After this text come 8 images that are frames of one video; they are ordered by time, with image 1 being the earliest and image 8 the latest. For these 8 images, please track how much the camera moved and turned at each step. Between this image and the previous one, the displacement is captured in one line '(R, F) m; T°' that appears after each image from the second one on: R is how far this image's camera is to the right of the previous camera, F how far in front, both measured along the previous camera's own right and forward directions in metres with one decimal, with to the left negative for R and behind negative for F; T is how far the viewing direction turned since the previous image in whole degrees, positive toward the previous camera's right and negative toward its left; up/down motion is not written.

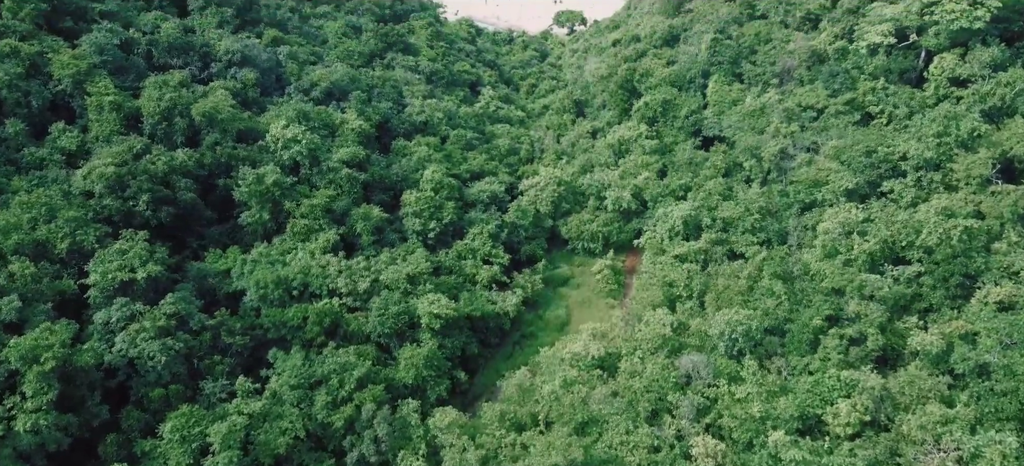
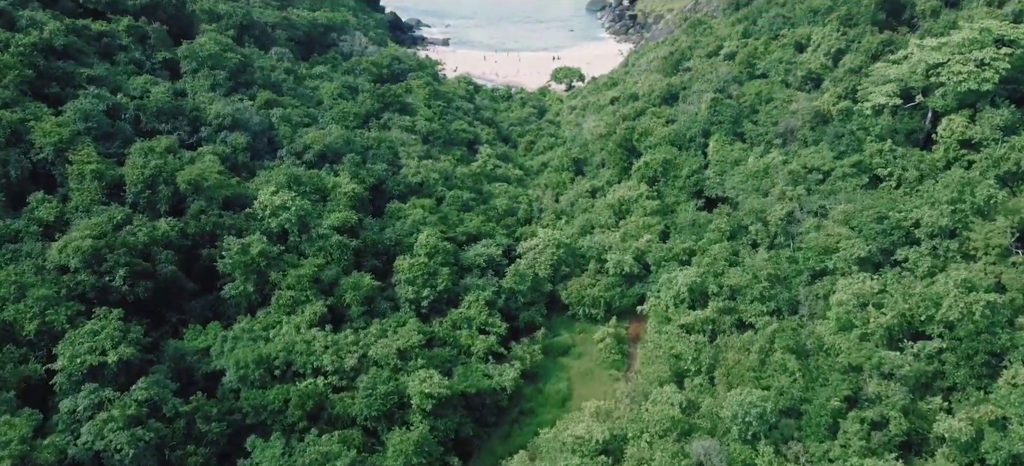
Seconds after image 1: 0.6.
(0.0, +0.8) m; 0°
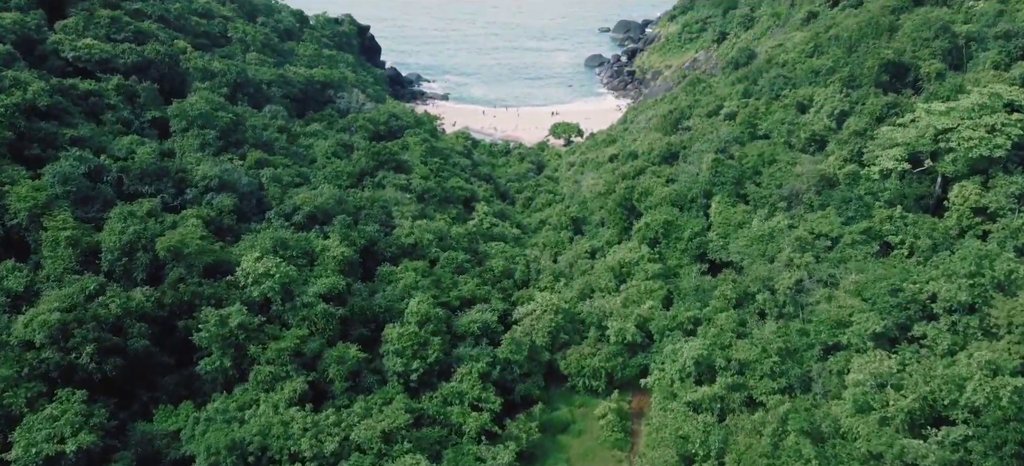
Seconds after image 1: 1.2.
(0.0, +0.9) m; 0°
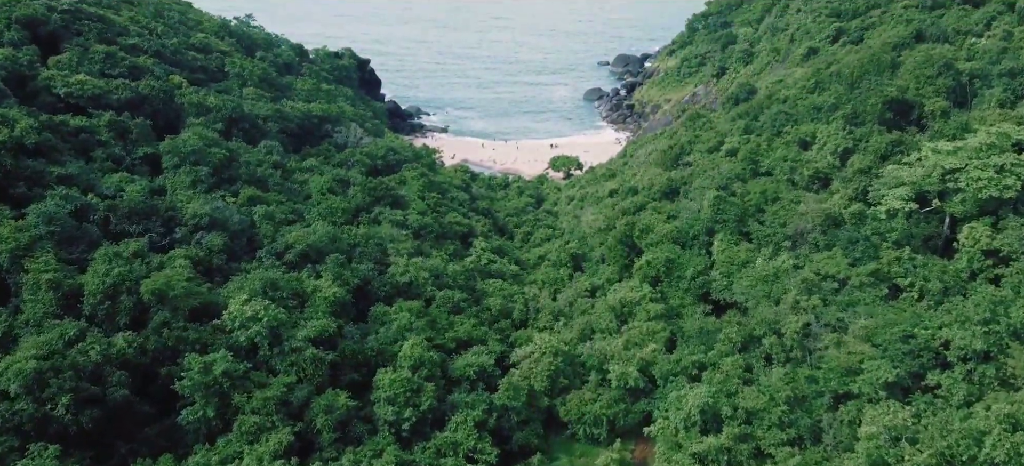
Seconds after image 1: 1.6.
(0.0, +0.6) m; 0°
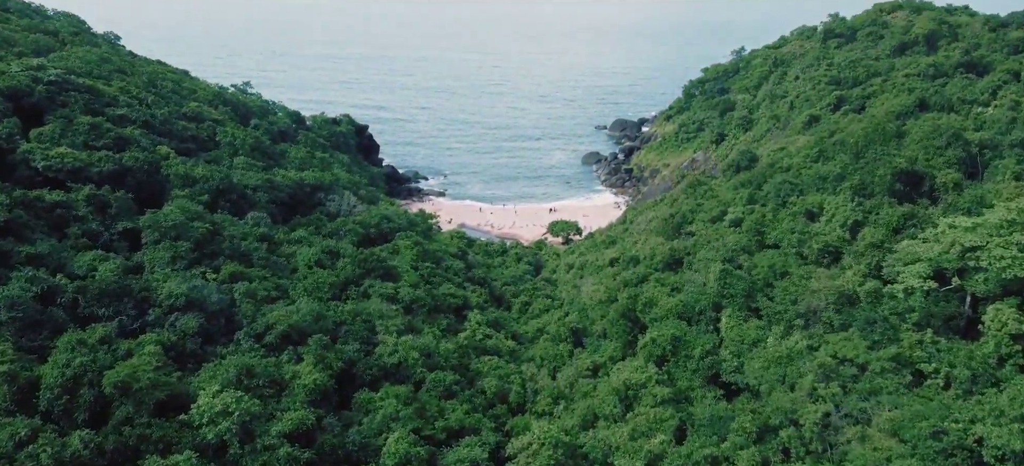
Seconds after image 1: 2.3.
(0.0, +1.2) m; 0°
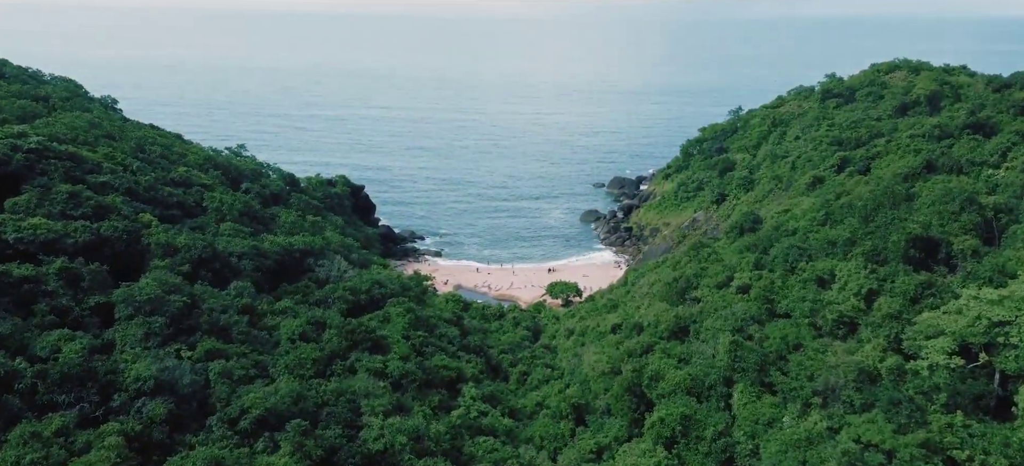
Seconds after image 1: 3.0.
(0.0, +1.3) m; 0°
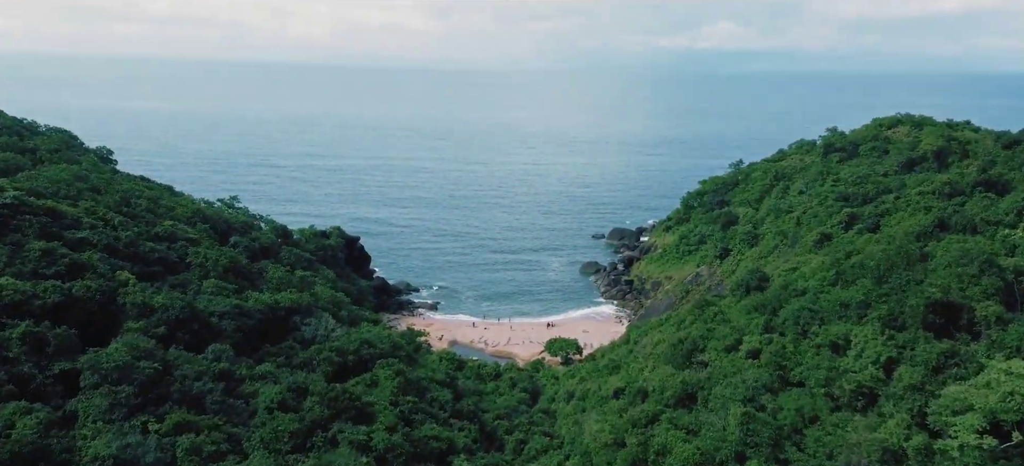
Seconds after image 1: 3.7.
(0.0, +1.4) m; 0°
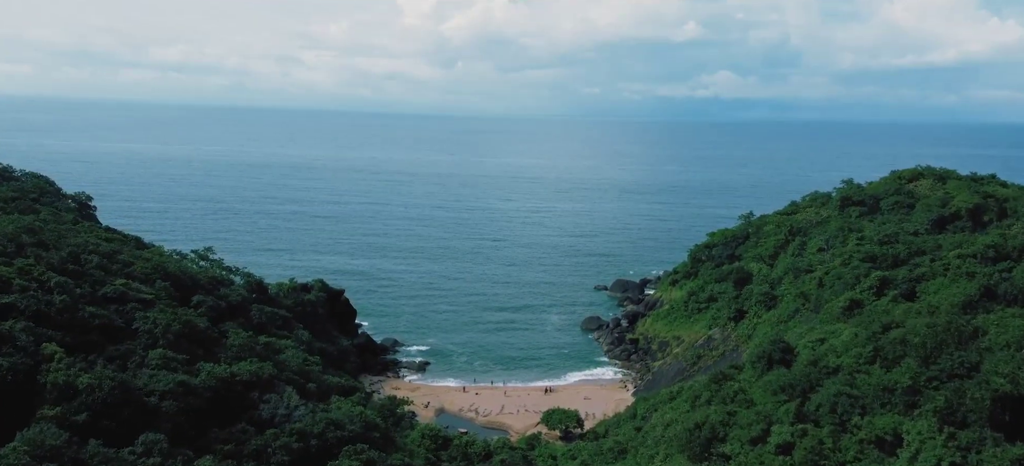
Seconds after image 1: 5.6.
(+0.3, +4.2) m; 0°
